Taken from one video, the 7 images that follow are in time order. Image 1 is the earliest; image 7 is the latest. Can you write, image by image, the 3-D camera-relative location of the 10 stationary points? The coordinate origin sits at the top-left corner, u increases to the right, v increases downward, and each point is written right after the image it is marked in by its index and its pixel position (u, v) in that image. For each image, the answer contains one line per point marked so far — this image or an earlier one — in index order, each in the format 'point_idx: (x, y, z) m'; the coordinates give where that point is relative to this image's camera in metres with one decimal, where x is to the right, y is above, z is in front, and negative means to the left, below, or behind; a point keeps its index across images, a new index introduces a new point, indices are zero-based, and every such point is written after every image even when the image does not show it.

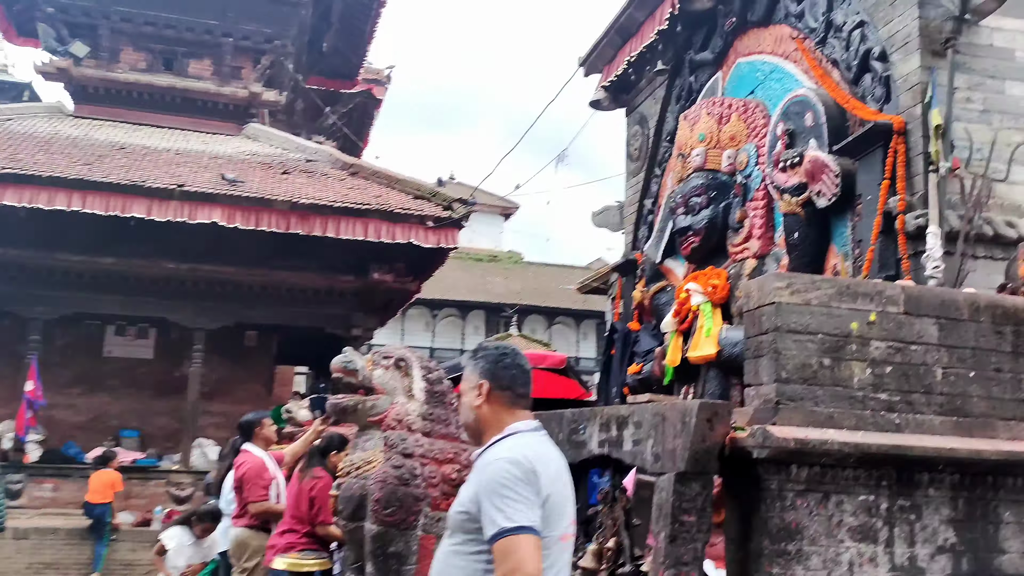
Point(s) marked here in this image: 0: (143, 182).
0: (-5.3, +1.5, +13.5) m
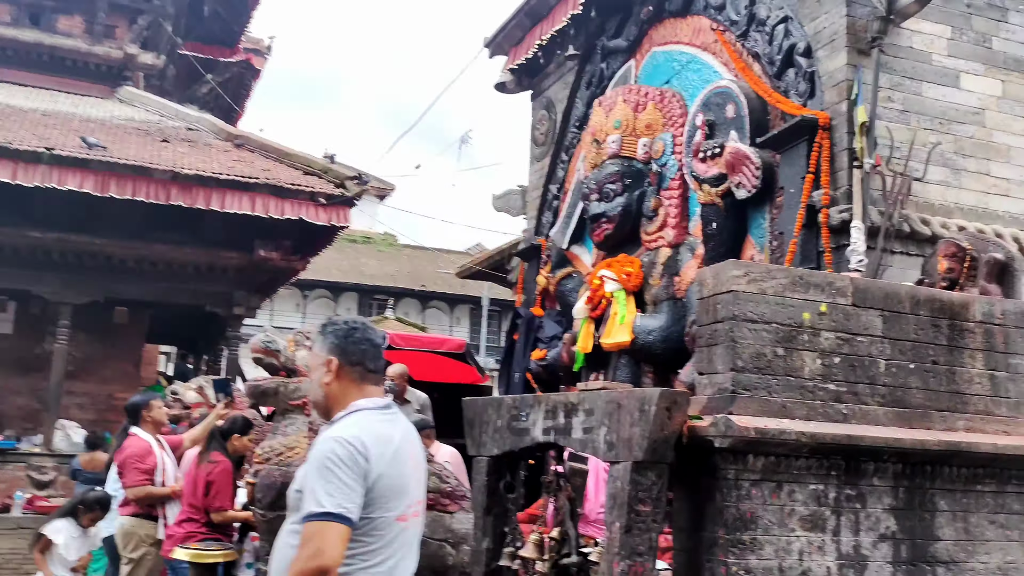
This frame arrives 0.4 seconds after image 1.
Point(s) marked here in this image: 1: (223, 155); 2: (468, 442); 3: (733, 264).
0: (-6.7, +1.9, +12.5) m
1: (-4.2, +1.9, +13.4) m
2: (-0.2, -0.7, +4.6) m
3: (+0.9, +0.1, +3.8) m
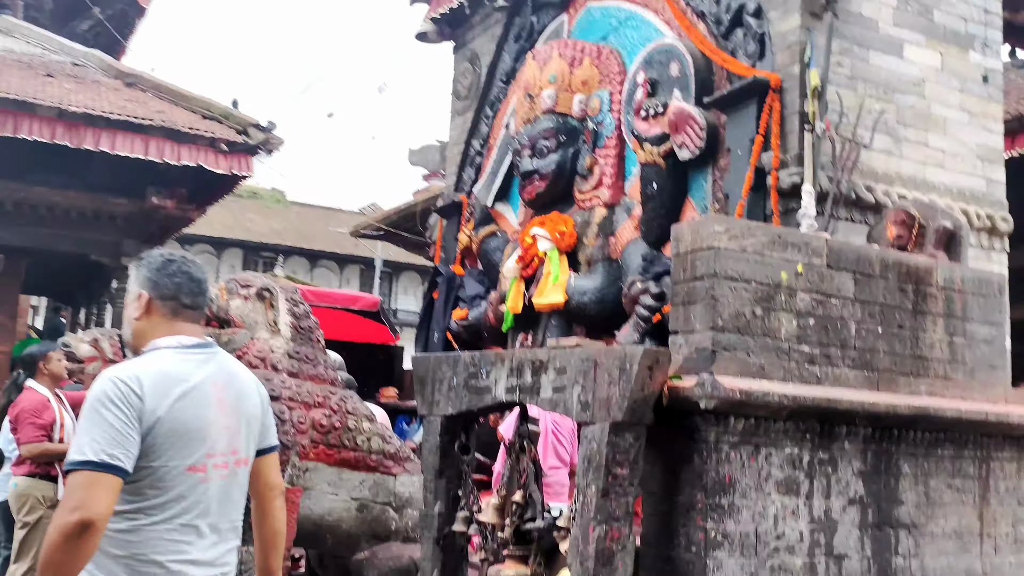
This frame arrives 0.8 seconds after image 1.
0: (-7.7, +2.6, +11.3) m
1: (-5.3, +2.6, +12.5) m
2: (-0.4, -0.5, +4.3) m
3: (+0.8, +0.3, +3.7) m
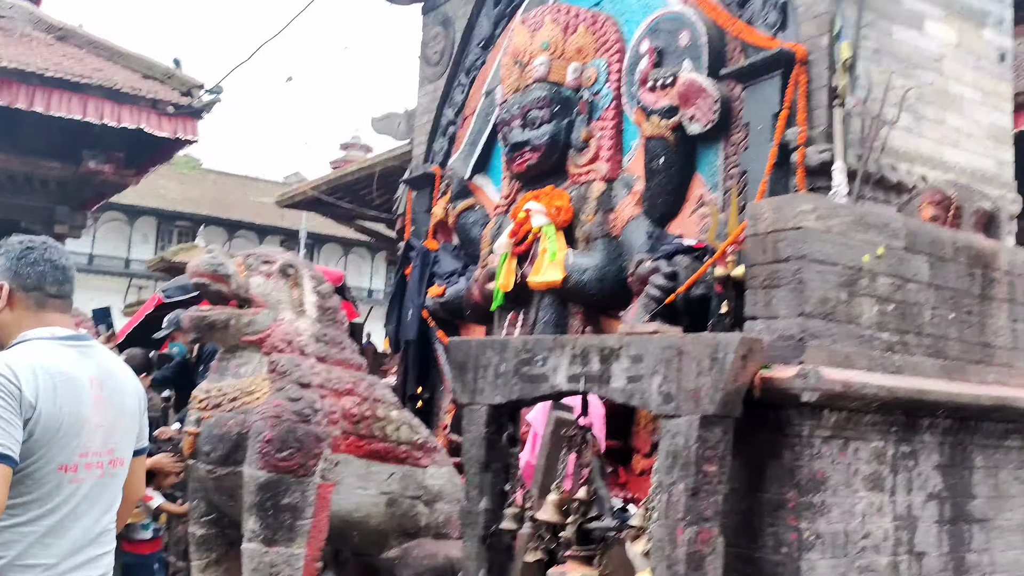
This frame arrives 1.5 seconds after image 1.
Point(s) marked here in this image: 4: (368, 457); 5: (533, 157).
0: (-8.0, +3.0, +10.3) m
1: (-5.7, +3.0, +11.7) m
2: (-0.2, -0.4, +4.0) m
3: (+1.0, +0.3, +3.4) m
4: (-0.6, -0.7, +4.0) m
5: (+0.2, +1.0, +7.4) m
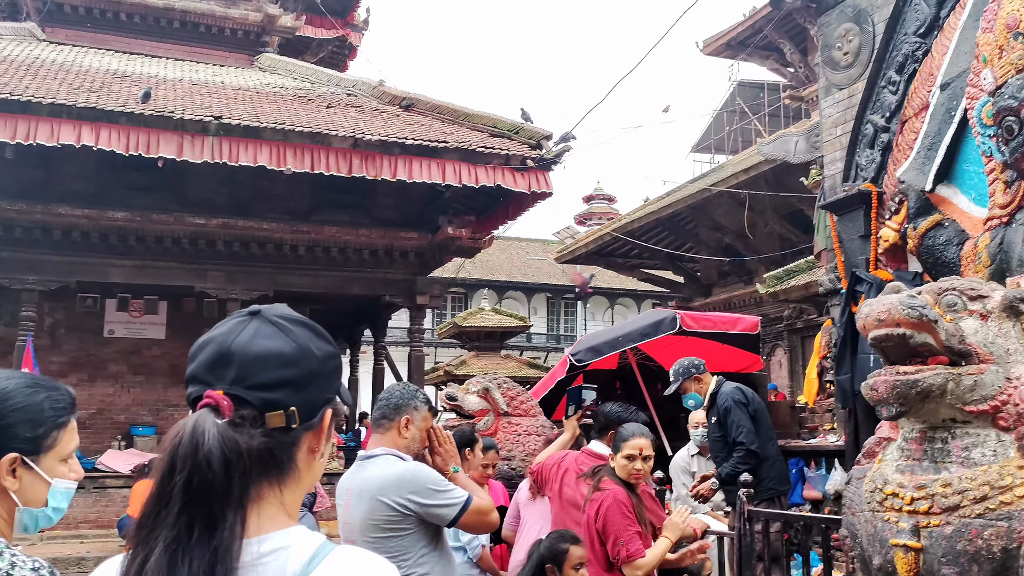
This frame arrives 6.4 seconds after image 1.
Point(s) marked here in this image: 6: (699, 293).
0: (-3.9, +2.0, +10.8) m
1: (-1.3, +2.1, +11.5) m
2: (+2.2, -0.5, +2.5) m
3: (+3.2, +0.4, +1.7) m
4: (+1.8, -0.8, +2.6) m
5: (+3.4, +0.9, +5.7) m
6: (+3.6, -0.1, +18.0) m
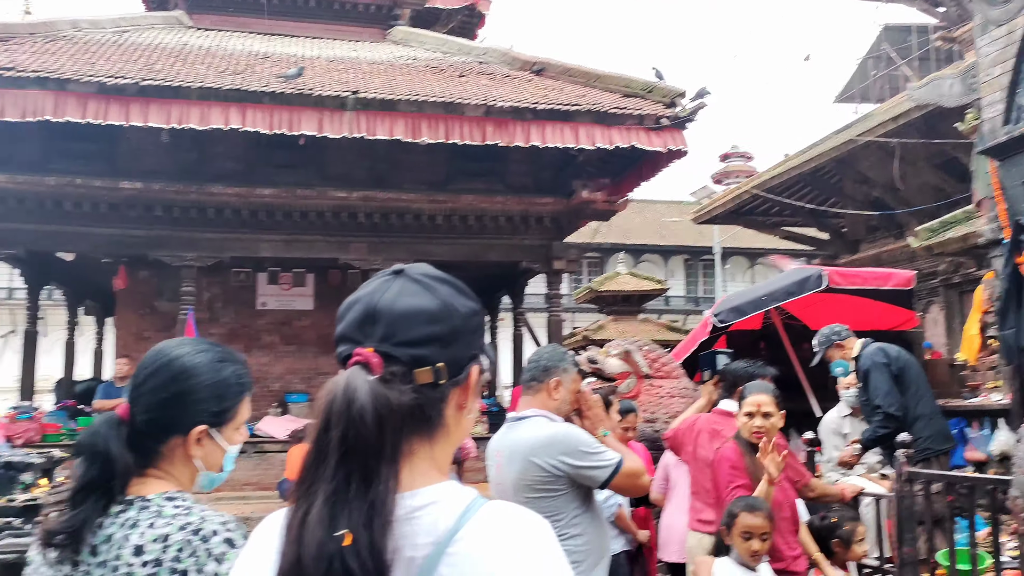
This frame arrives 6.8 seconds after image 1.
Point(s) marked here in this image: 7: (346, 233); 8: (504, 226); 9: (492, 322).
0: (-2.3, +2.3, +11.1) m
1: (+0.3, +2.5, +11.5) m
2: (+2.5, -0.3, +2.2) m
3: (+3.4, +0.6, +1.1) m
4: (+2.2, -0.6, +2.3) m
5: (+4.1, +1.2, +5.1) m
6: (+6.1, +0.7, +17.3) m
7: (-2.2, +0.8, +12.7) m
8: (-0.1, +0.9, +13.1) m
9: (-0.4, -0.6, +16.8) m
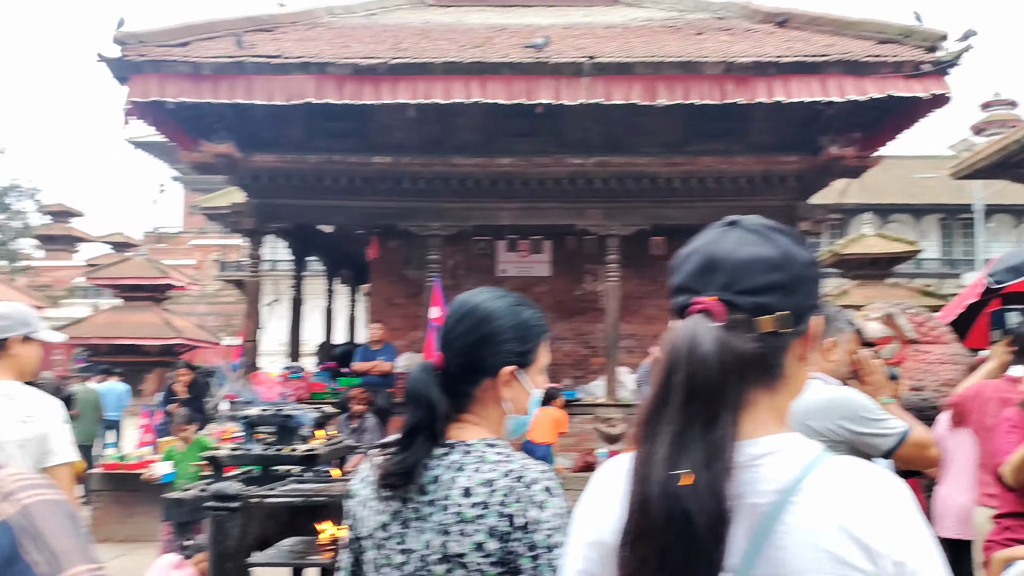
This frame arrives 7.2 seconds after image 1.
0: (+0.5, +2.7, +11.3) m
1: (+3.1, +3.0, +11.0) m
2: (+3.1, -0.2, +1.5) m
3: (+3.7, +0.7, +0.2) m
4: (+2.9, -0.5, +1.7) m
5: (+5.3, +1.4, +3.9) m
6: (+10.2, +1.4, +15.2) m
7: (+1.0, +1.2, +12.8) m
8: (+3.1, +1.4, +12.7) m
9: (+3.8, 0.0, +16.4) m
